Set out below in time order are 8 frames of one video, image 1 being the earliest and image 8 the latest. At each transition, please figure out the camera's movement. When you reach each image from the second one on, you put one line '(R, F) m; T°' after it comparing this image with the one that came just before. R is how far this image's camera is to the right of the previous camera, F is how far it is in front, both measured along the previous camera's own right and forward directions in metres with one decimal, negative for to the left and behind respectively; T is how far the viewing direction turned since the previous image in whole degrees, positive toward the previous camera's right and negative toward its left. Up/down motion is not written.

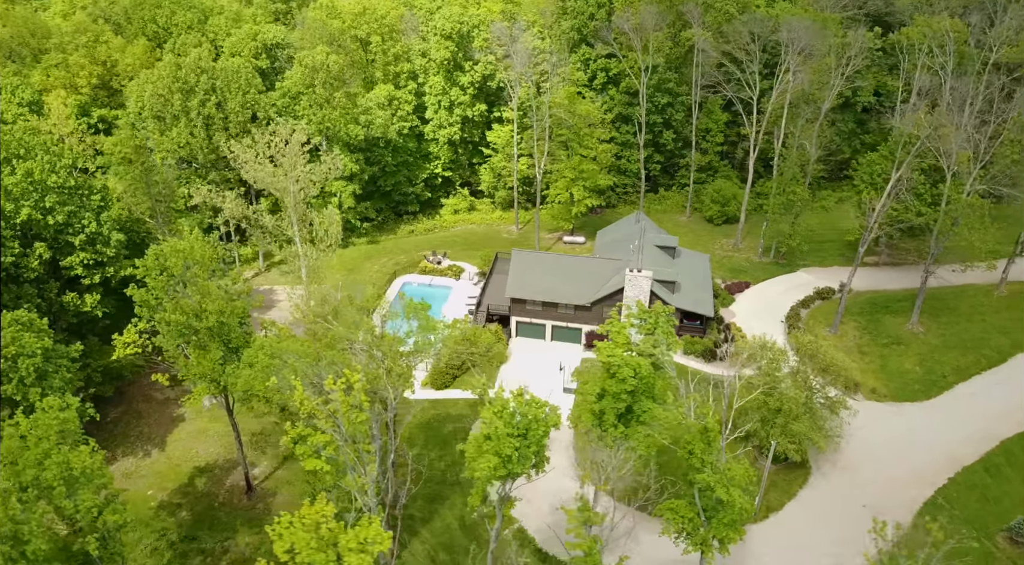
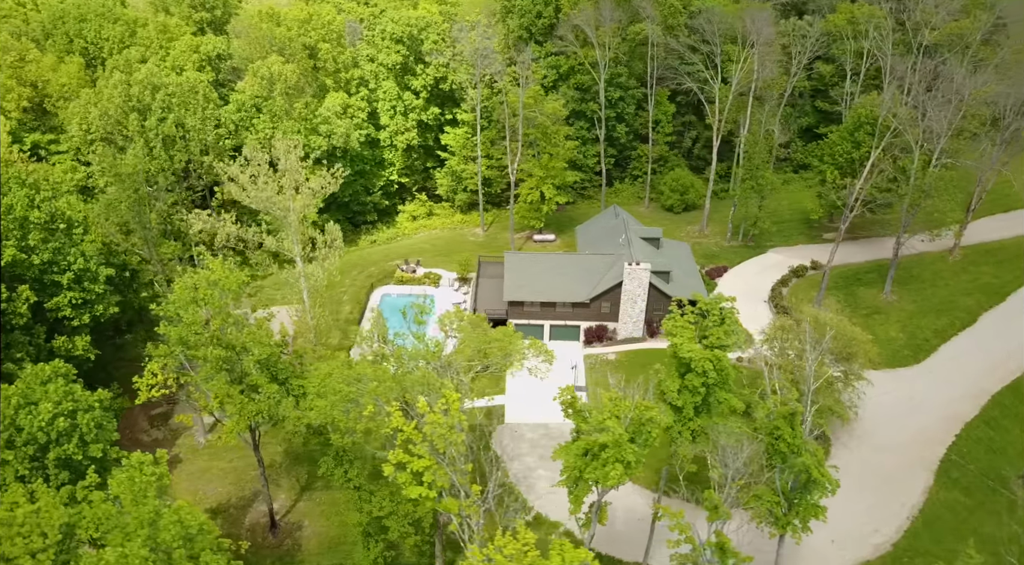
(-4.7, +0.8) m; +7°
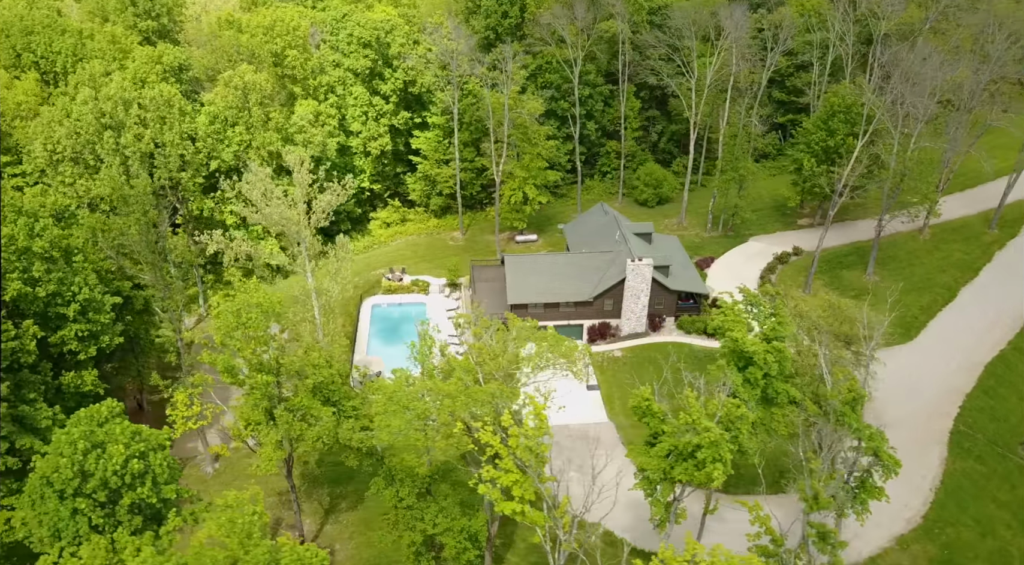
(-3.6, +0.5) m; +5°
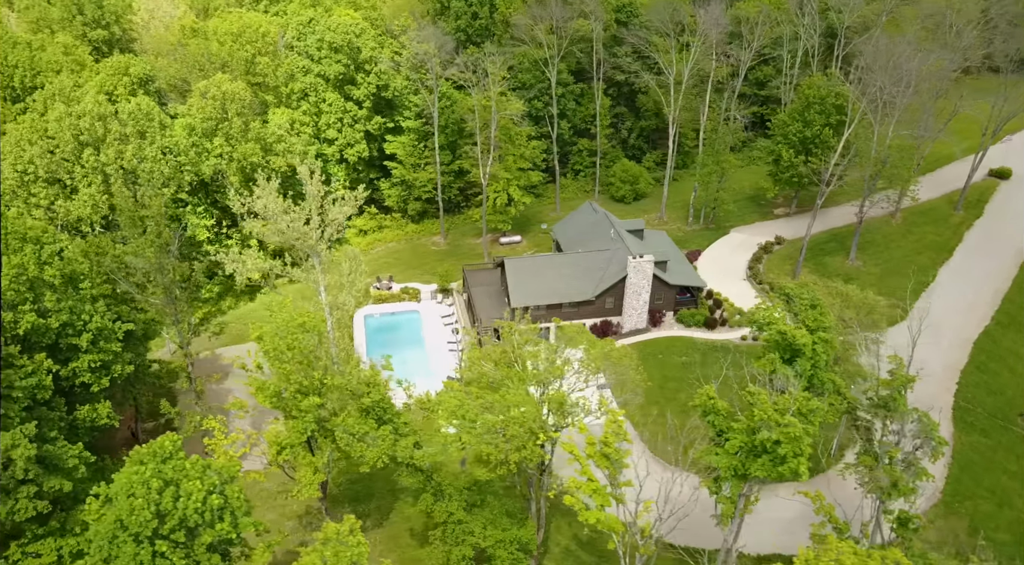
(-3.2, +0.4) m; +4°
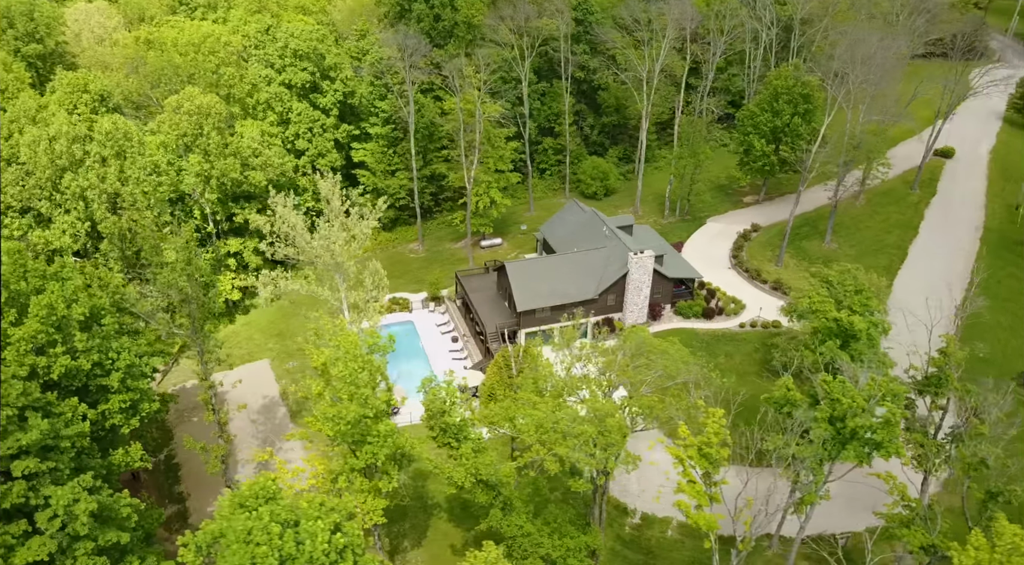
(-4.1, +0.5) m; +5°
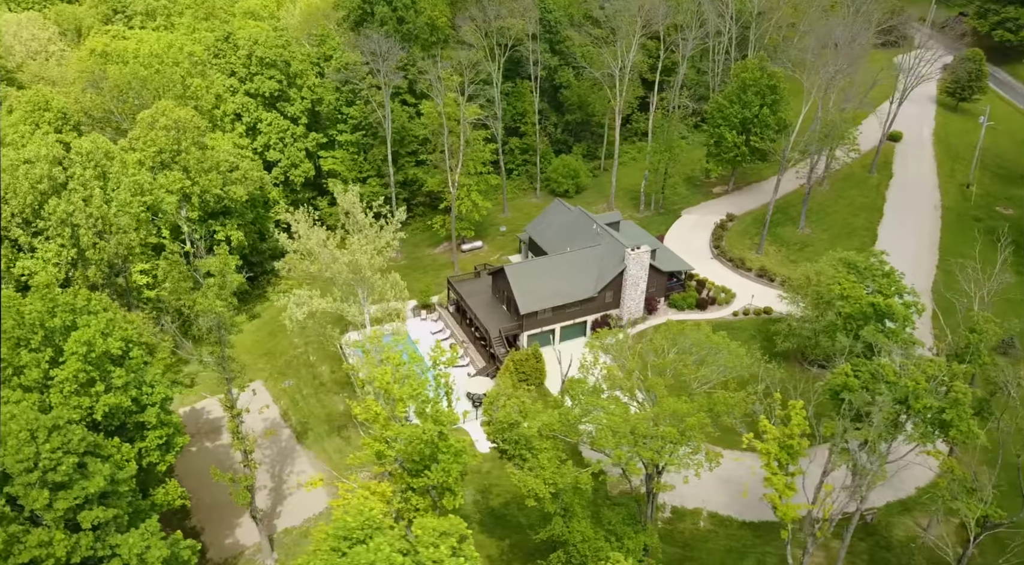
(-3.6, +0.4) m; +5°
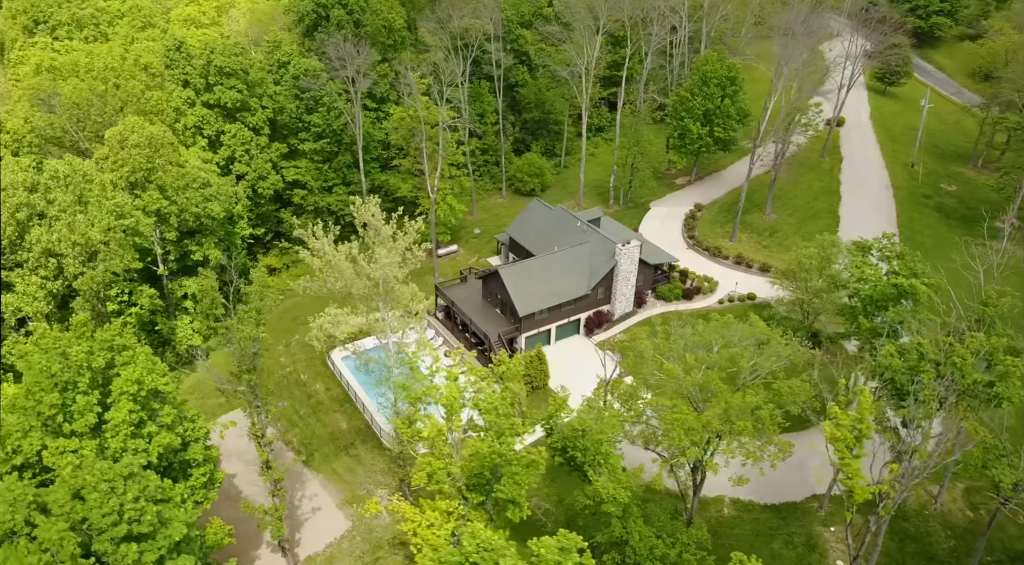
(-3.6, +0.4) m; +6°
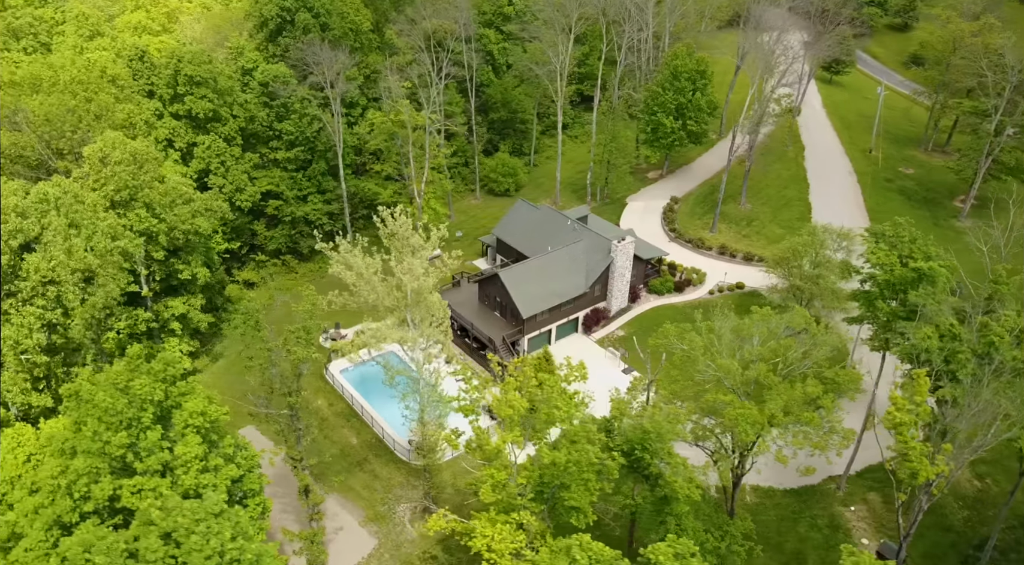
(-3.3, +0.3) m; +5°
